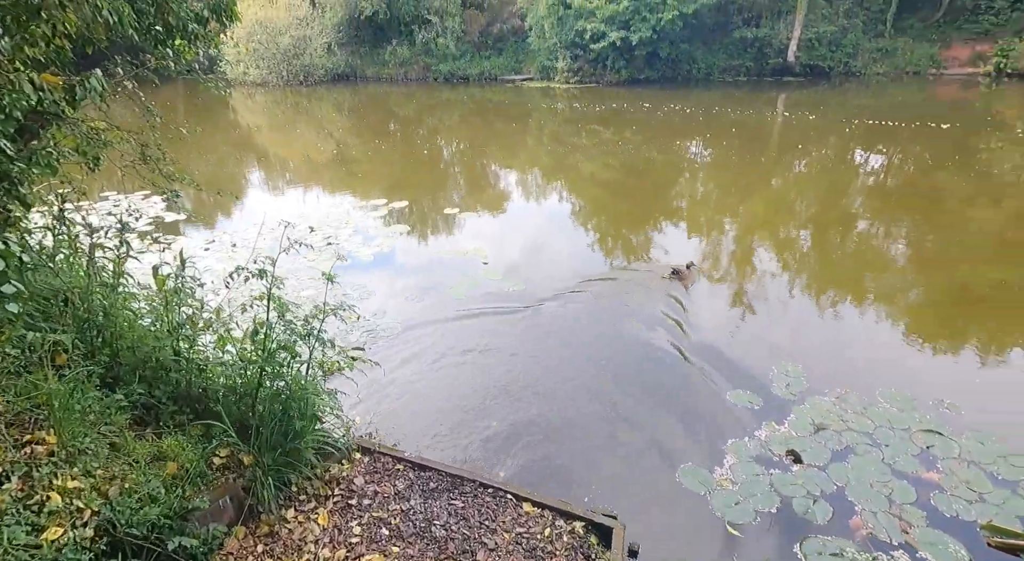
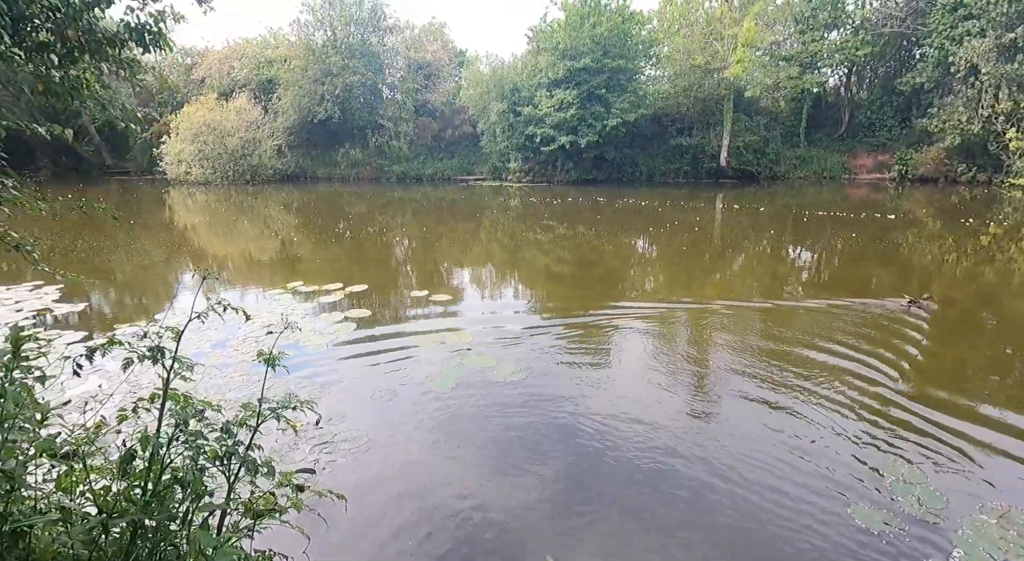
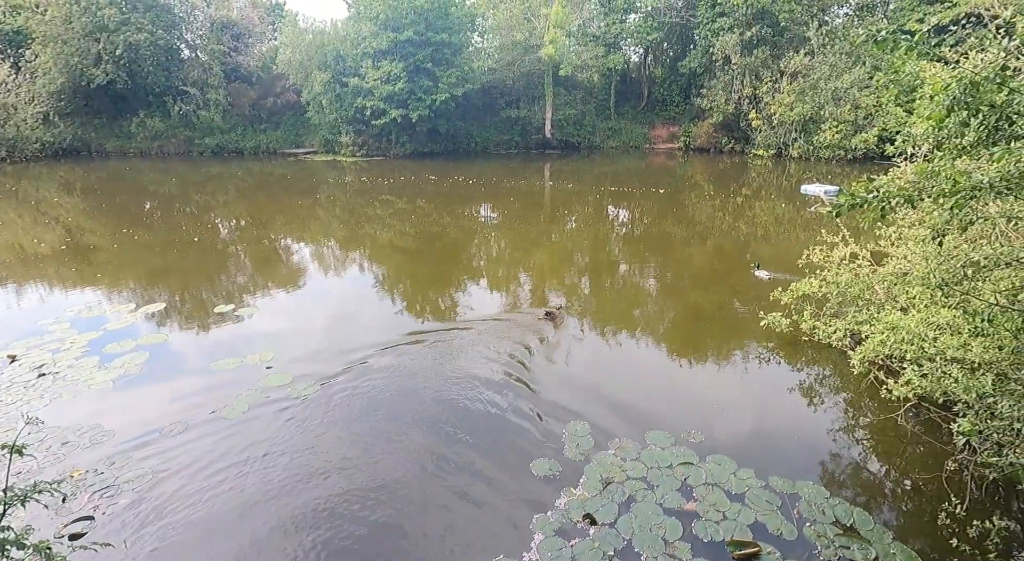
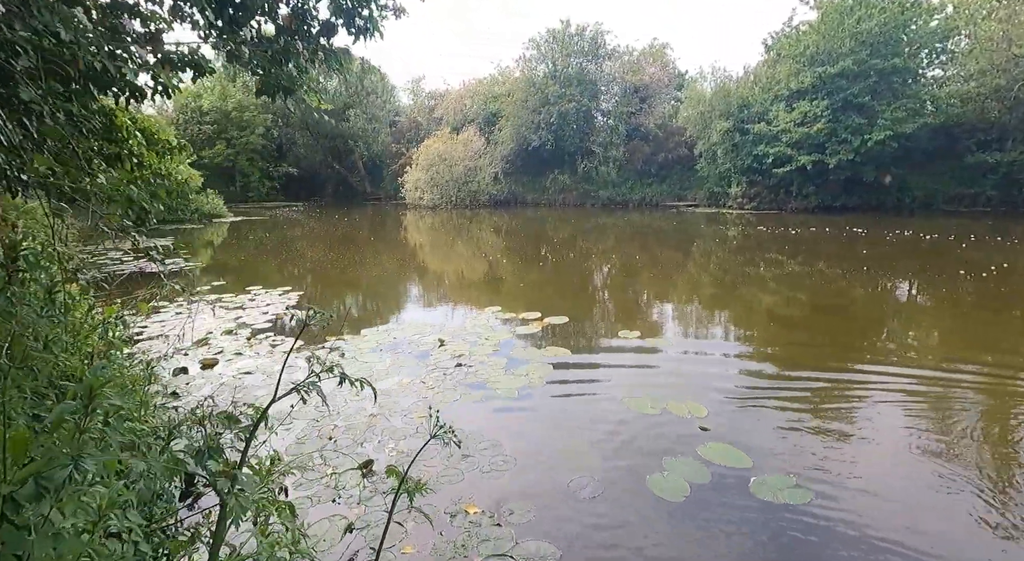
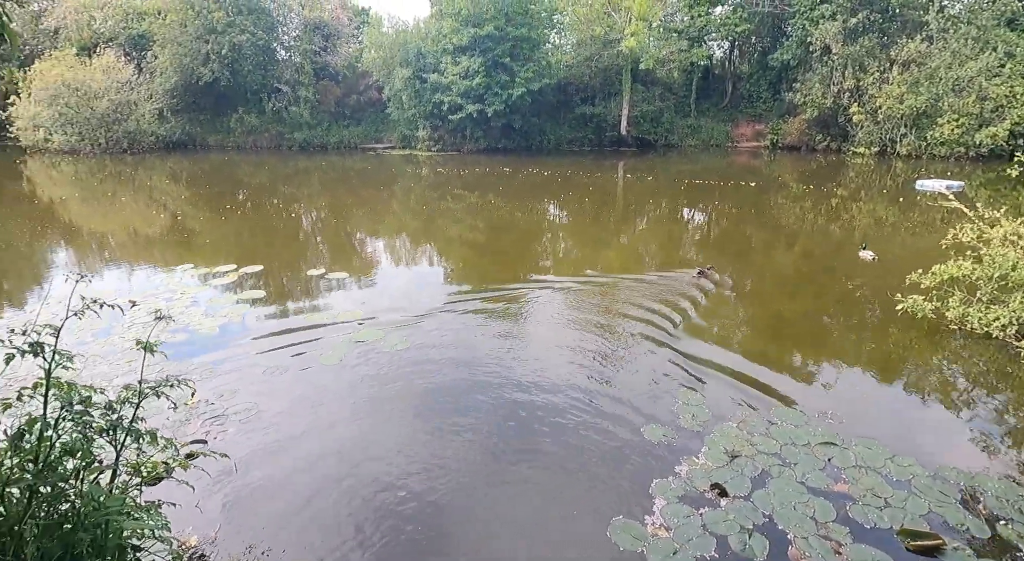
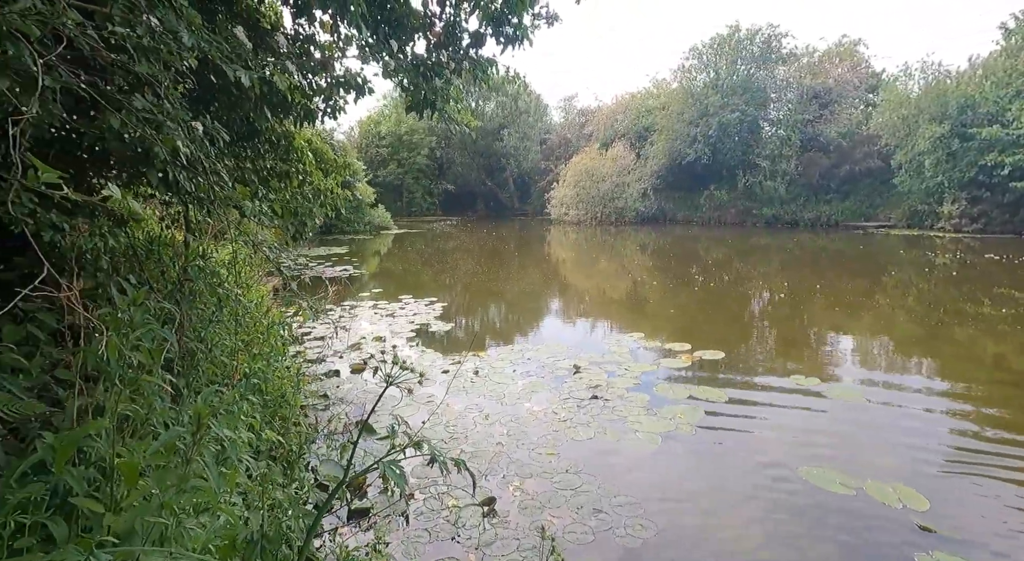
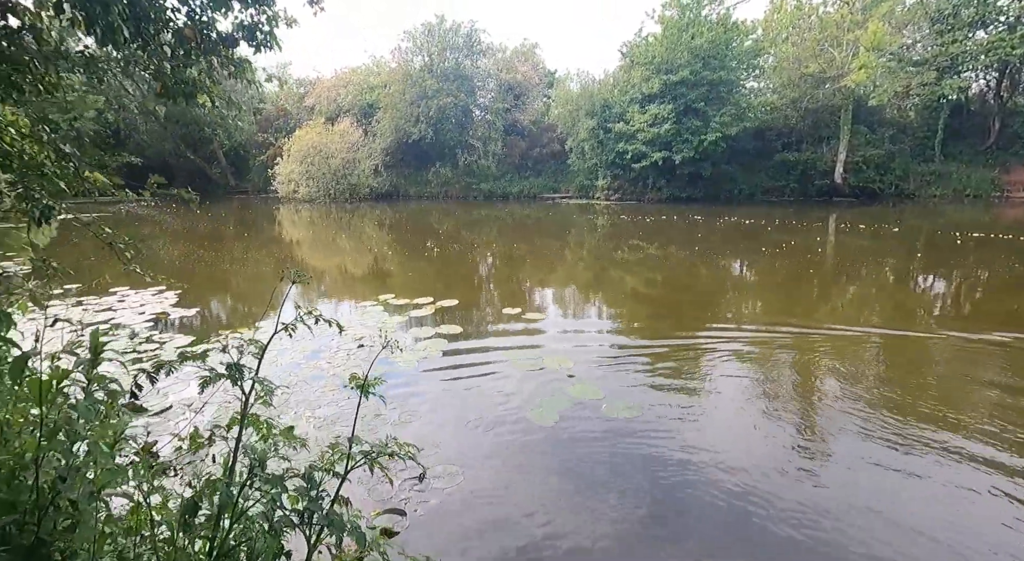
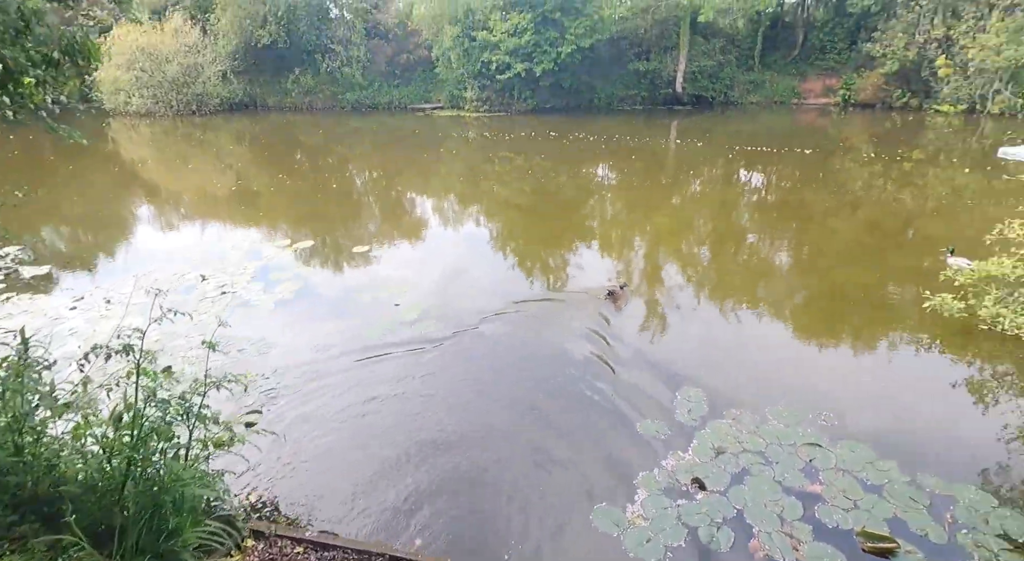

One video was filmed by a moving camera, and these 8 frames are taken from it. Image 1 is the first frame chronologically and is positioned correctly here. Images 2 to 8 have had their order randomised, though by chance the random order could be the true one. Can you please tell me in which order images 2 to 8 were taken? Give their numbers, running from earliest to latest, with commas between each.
8, 3, 5, 2, 7, 4, 6
